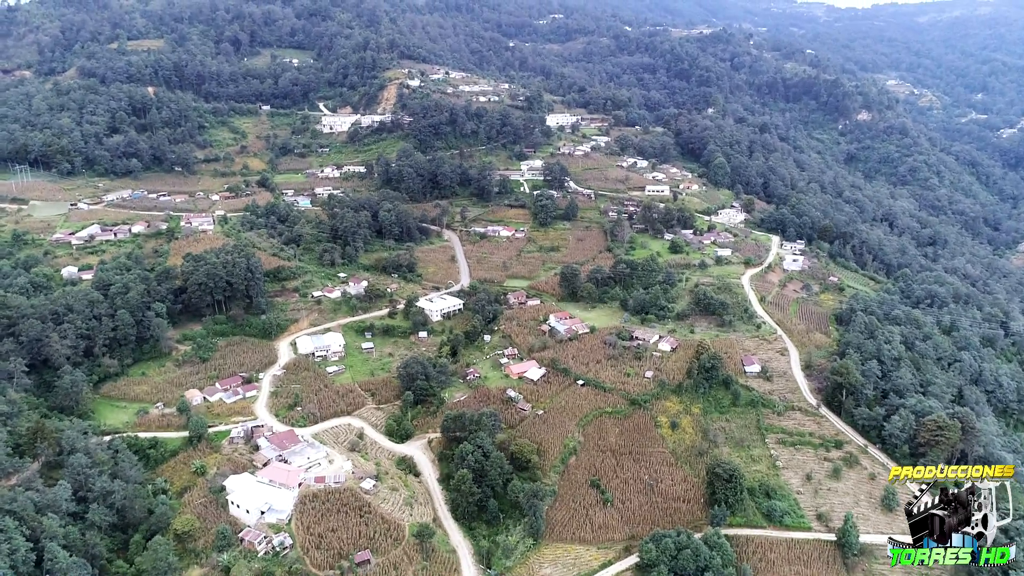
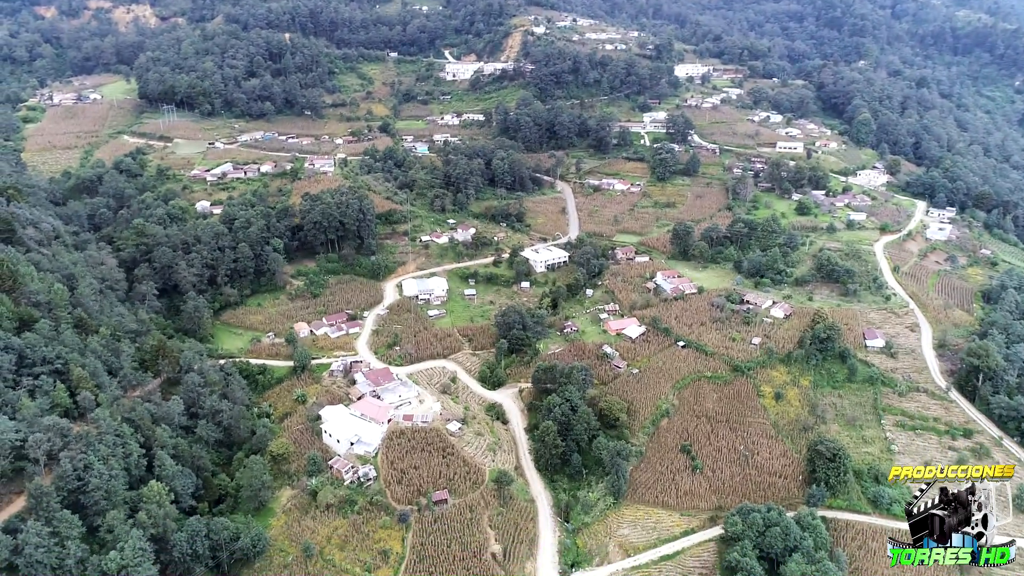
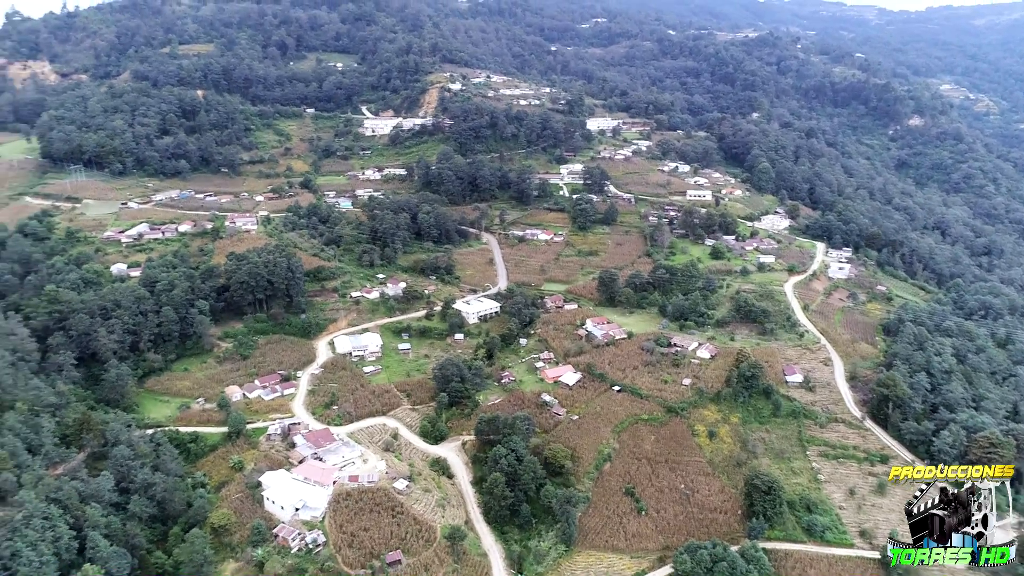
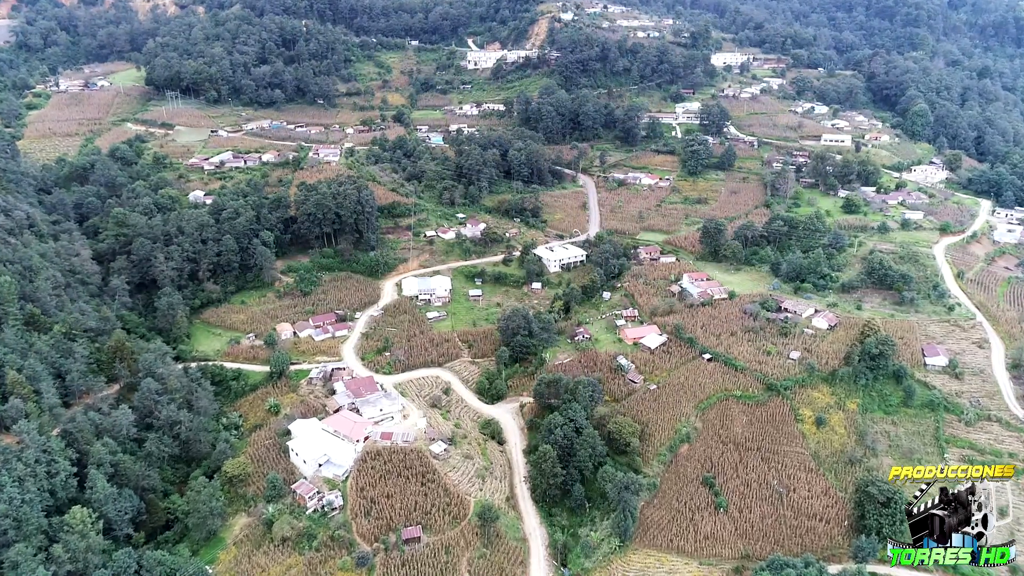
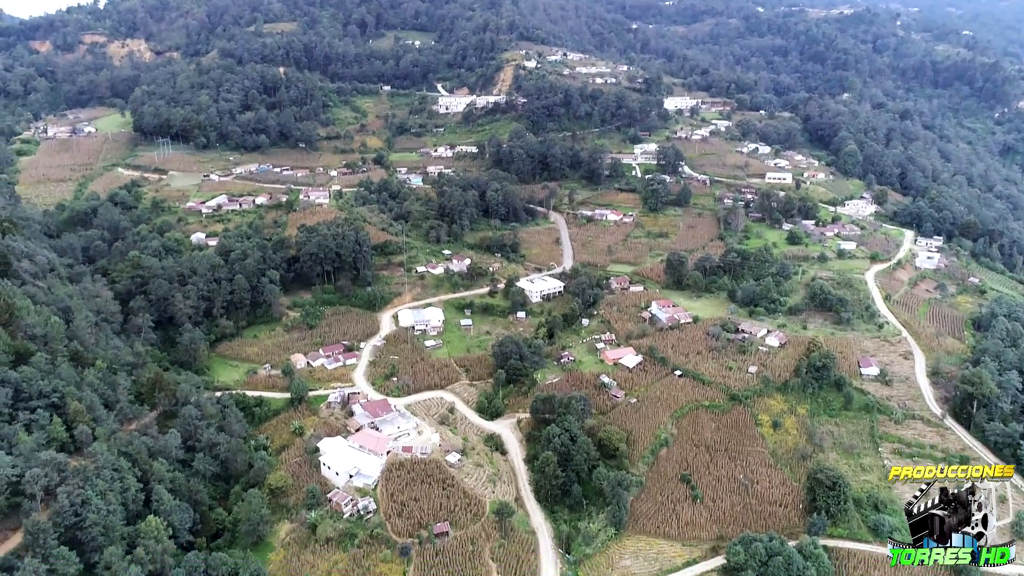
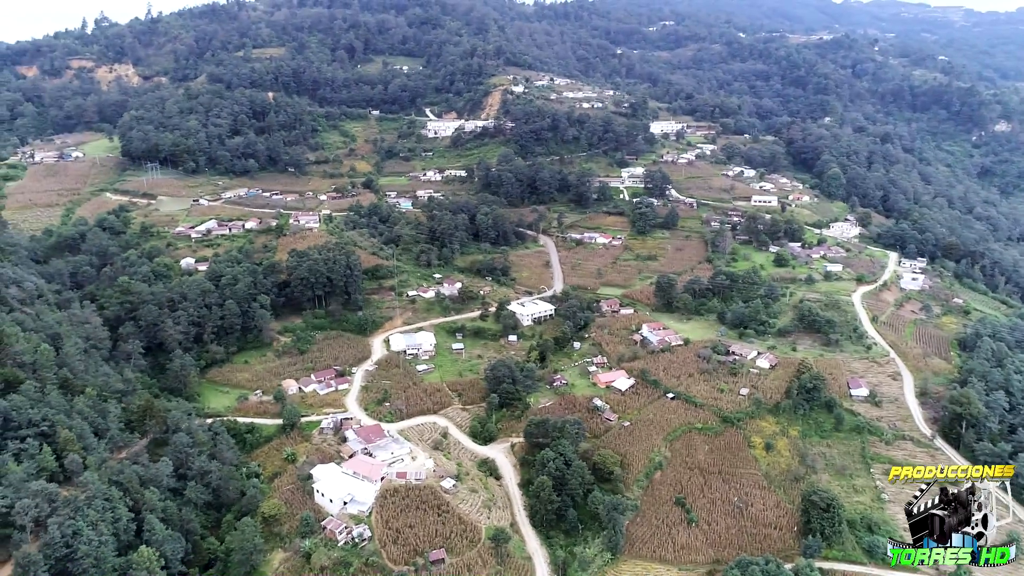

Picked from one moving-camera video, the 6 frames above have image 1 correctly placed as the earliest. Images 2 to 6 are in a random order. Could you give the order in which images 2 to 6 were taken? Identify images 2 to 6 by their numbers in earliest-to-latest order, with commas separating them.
3, 6, 5, 2, 4
